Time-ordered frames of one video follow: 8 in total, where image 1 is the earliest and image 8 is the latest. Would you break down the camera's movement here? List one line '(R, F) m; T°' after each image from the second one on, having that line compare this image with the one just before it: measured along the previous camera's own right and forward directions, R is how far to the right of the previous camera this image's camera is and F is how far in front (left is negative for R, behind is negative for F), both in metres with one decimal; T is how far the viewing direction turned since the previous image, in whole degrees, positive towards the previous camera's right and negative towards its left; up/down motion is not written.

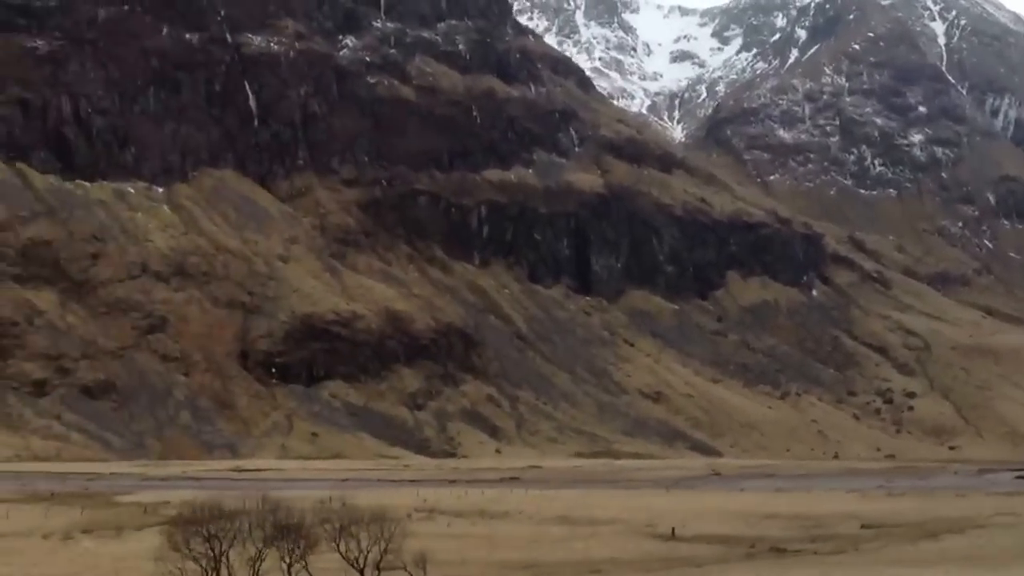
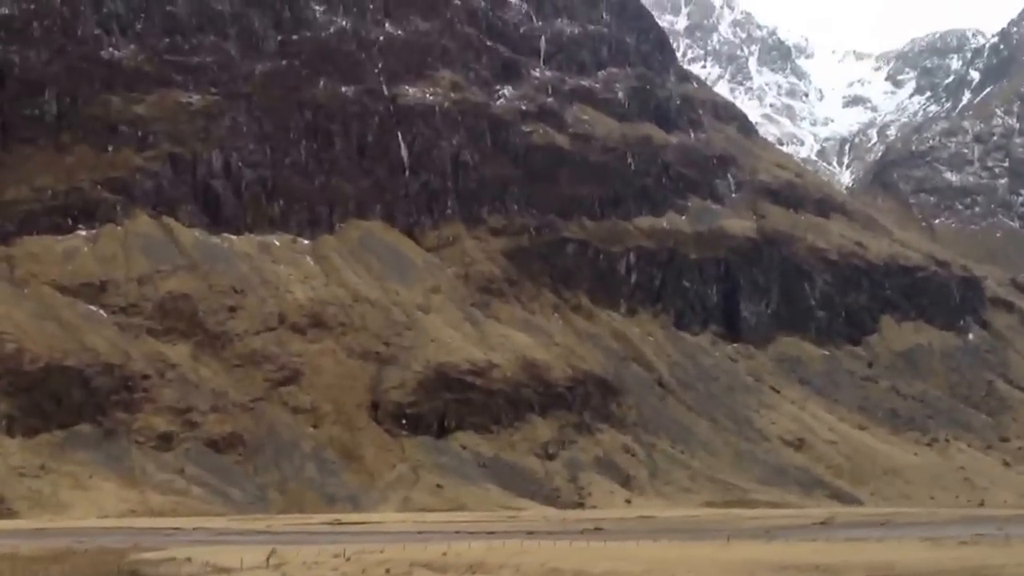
(+3.9, -1.2) m; -6°
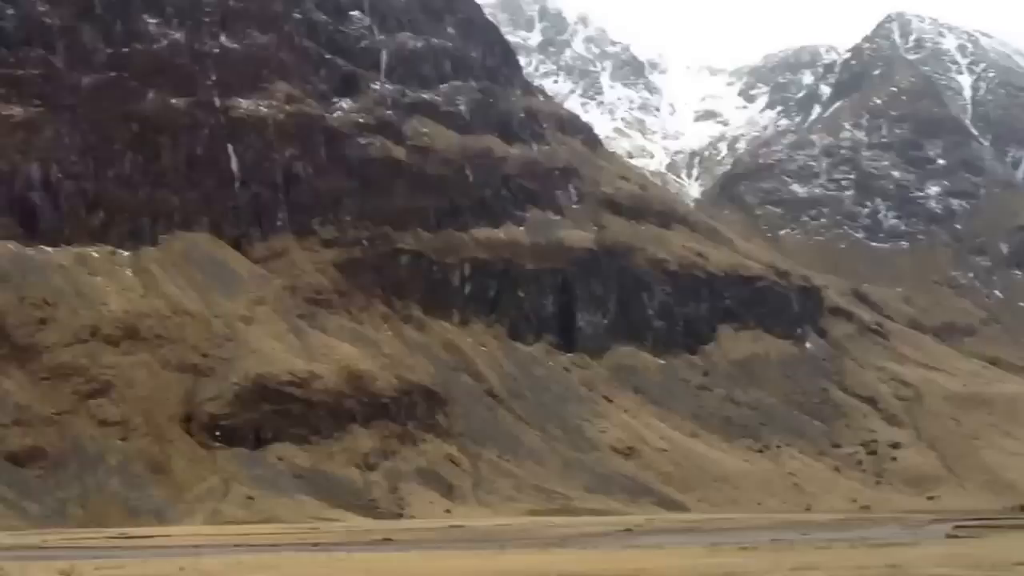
(+3.6, 0.0) m; +5°
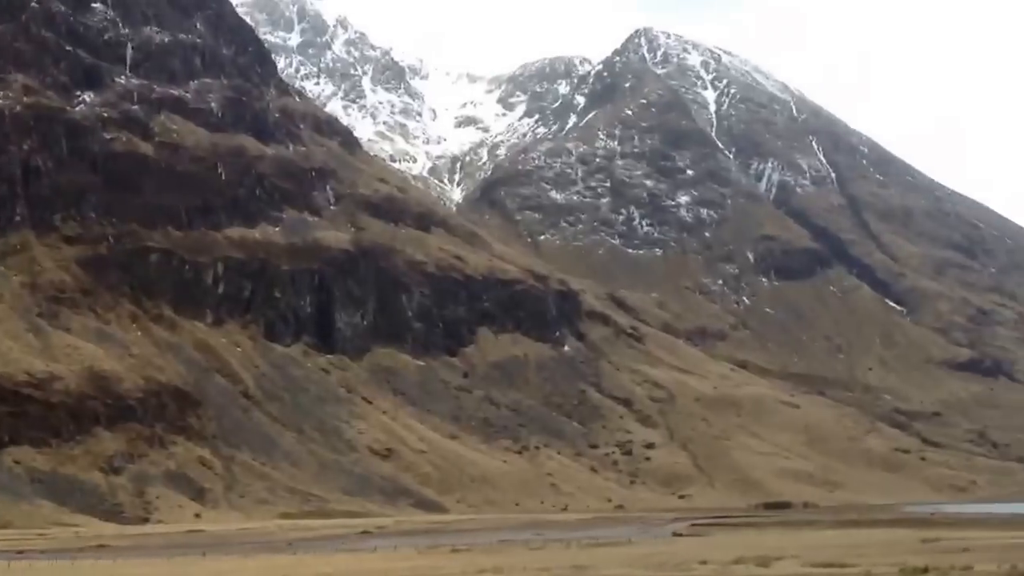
(+0.4, +3.1) m; +8°
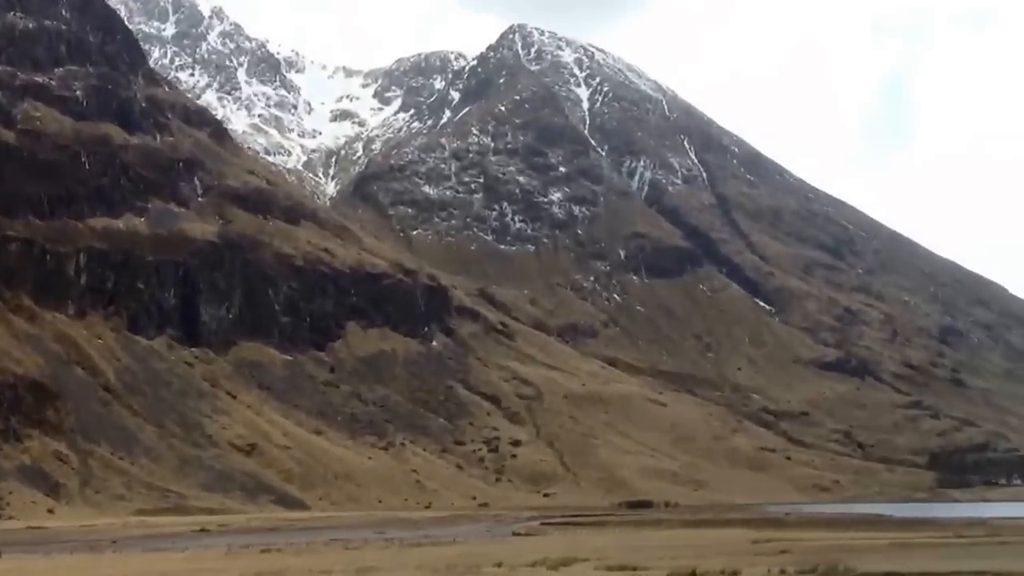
(+1.2, -0.1) m; +4°
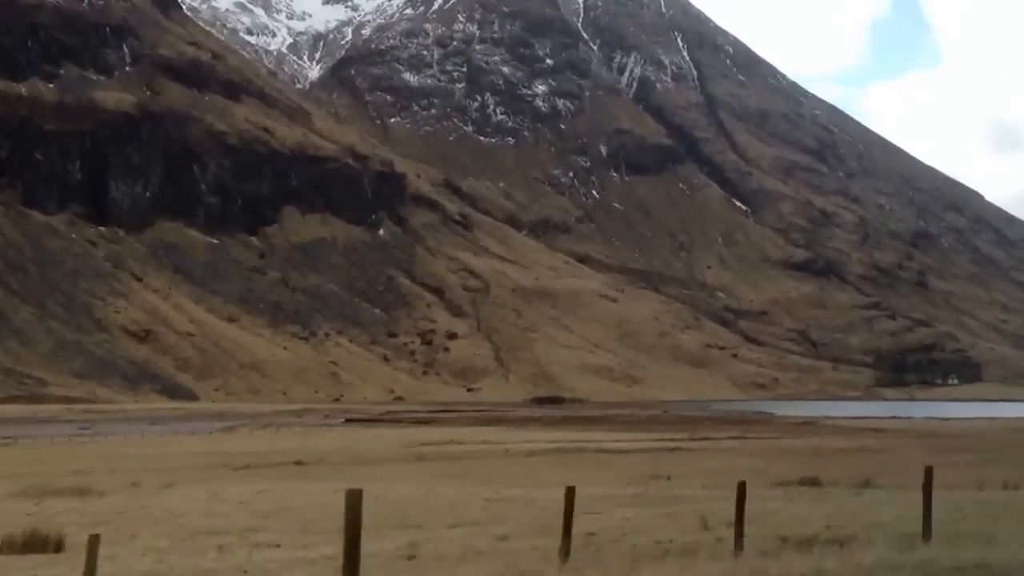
(+8.9, +8.4) m; 0°
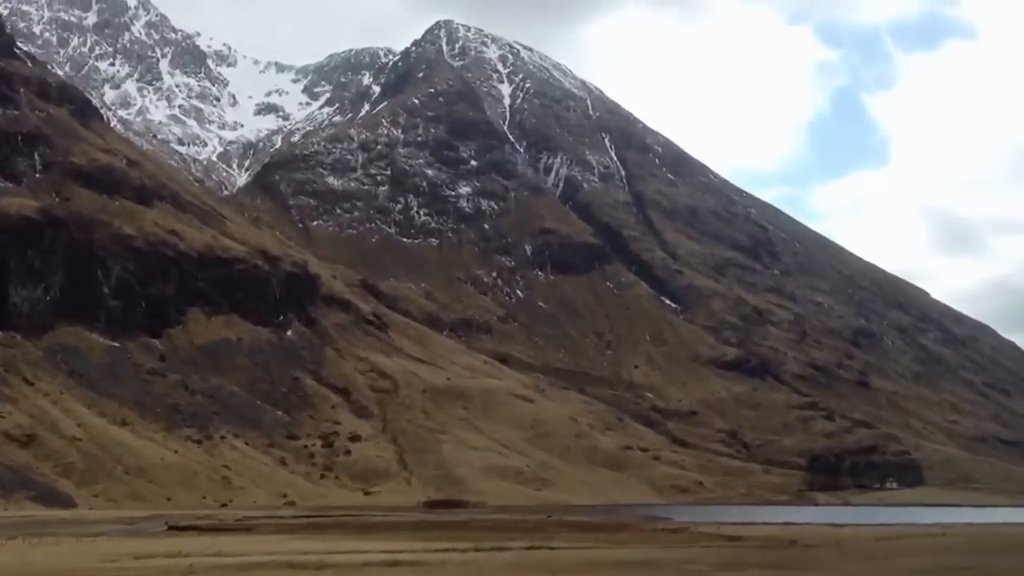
(+4.3, +3.2) m; +2°
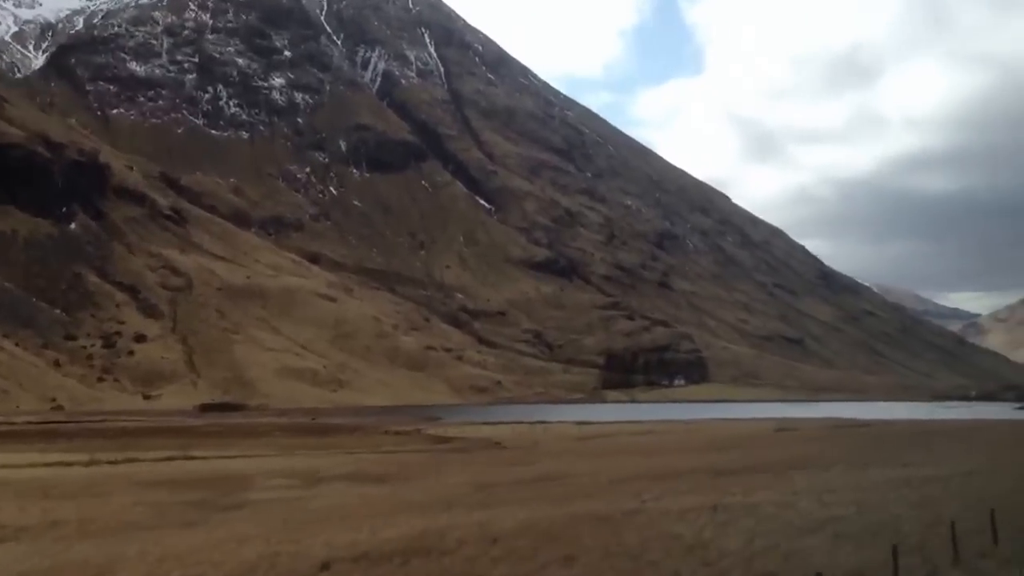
(+4.1, +3.1) m; +6°
